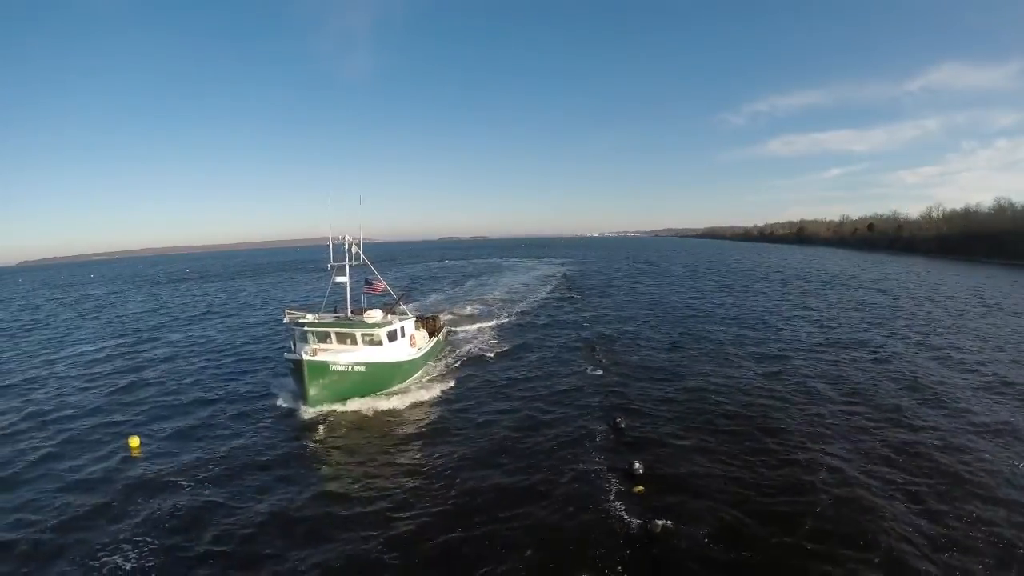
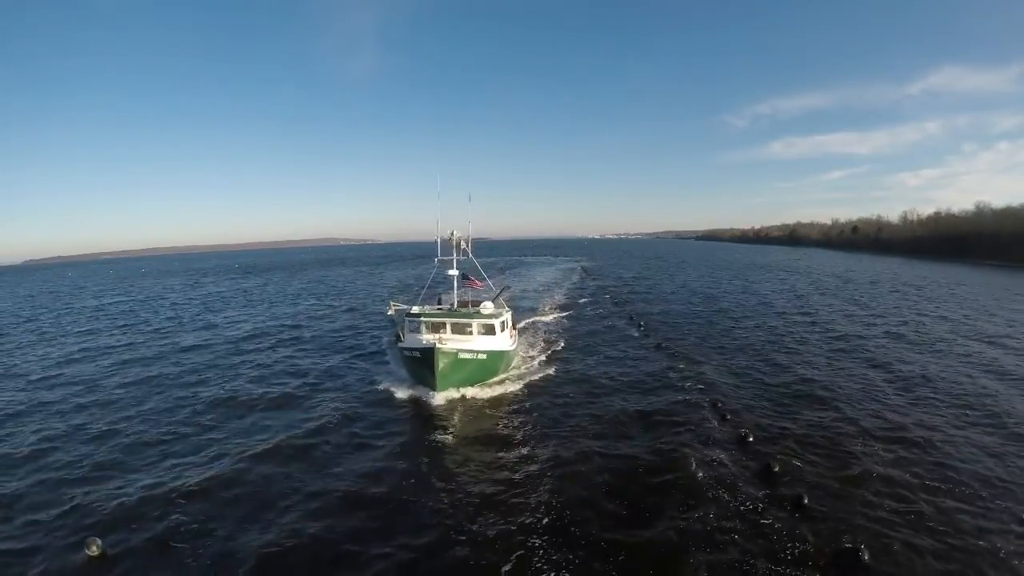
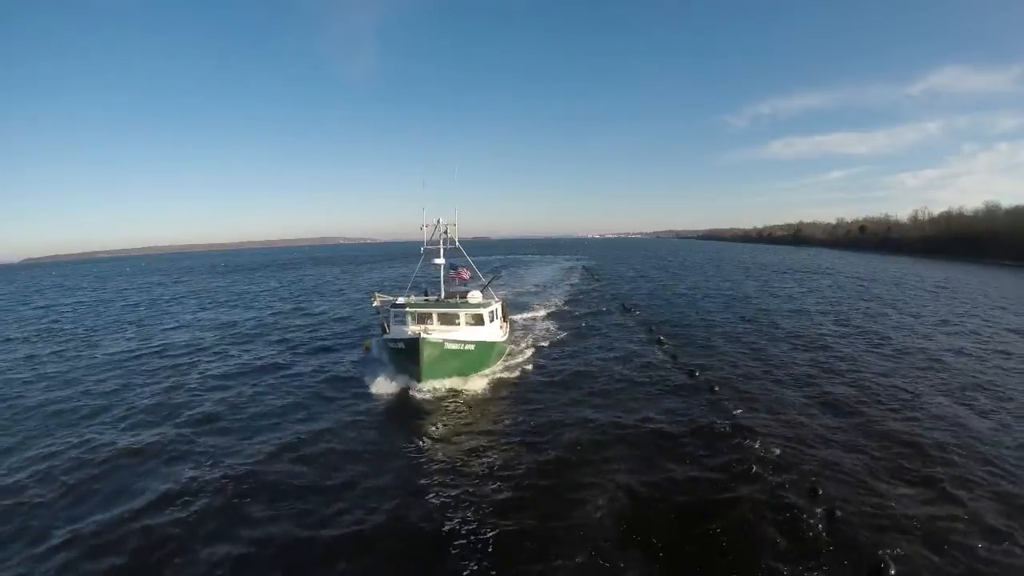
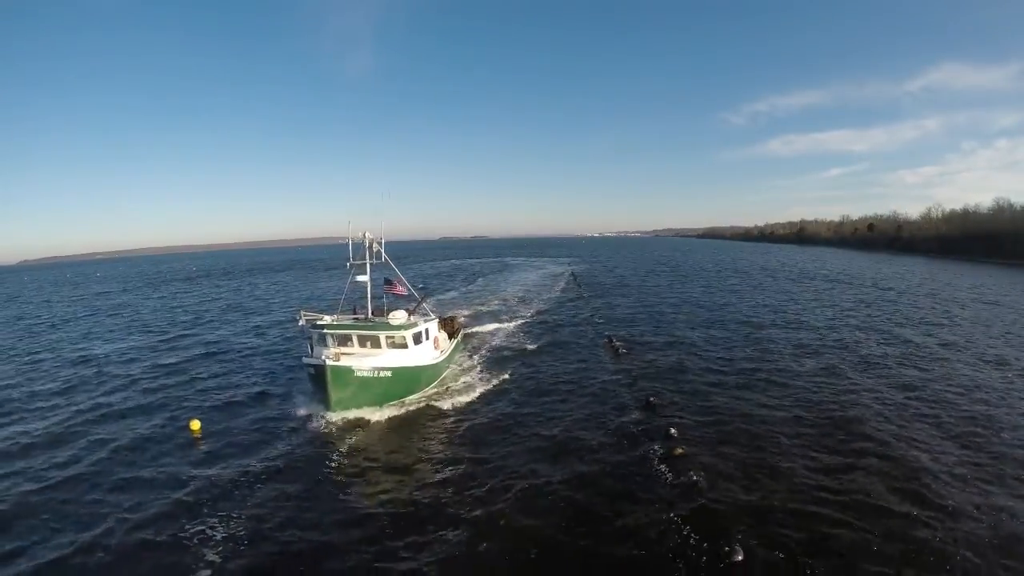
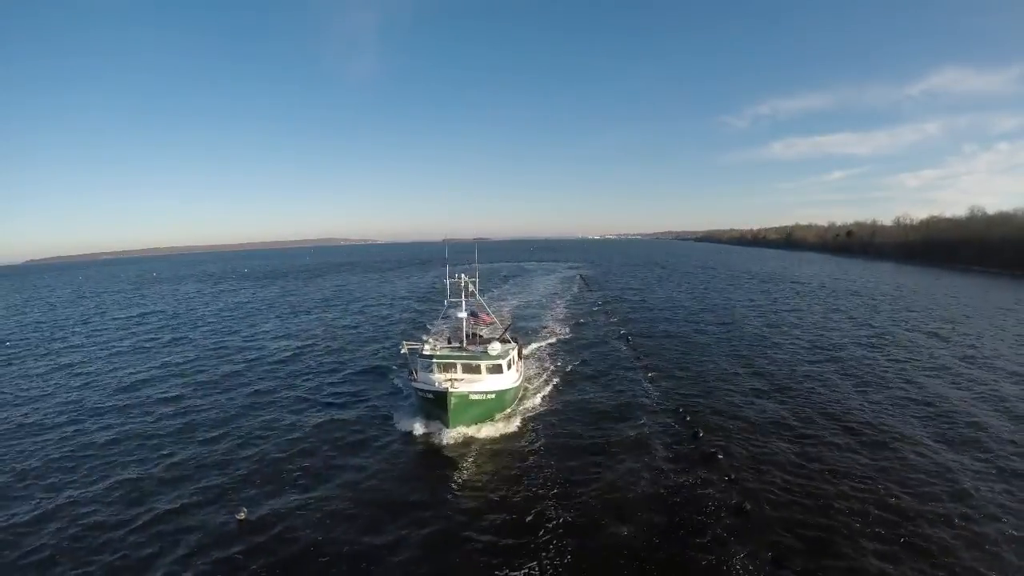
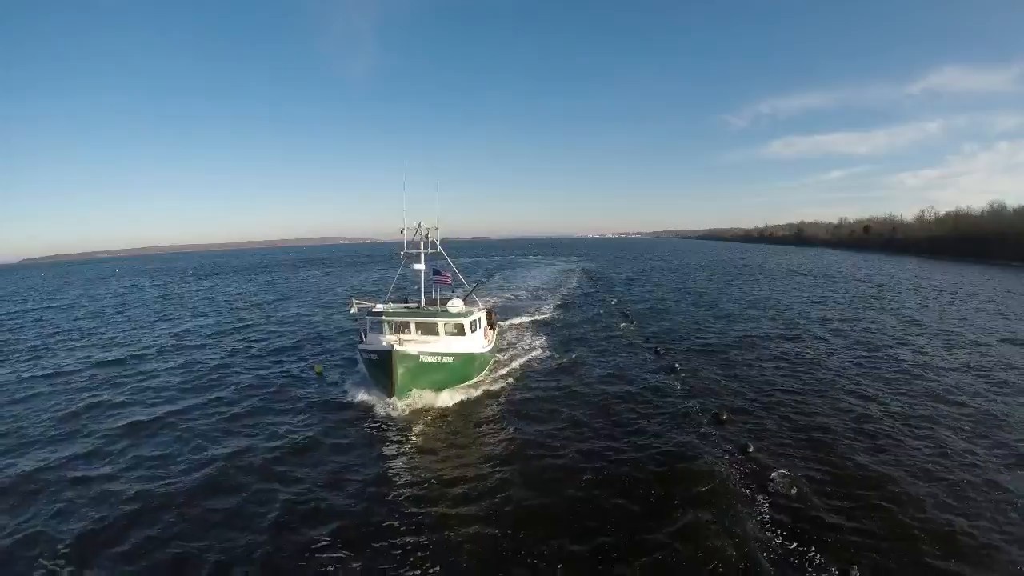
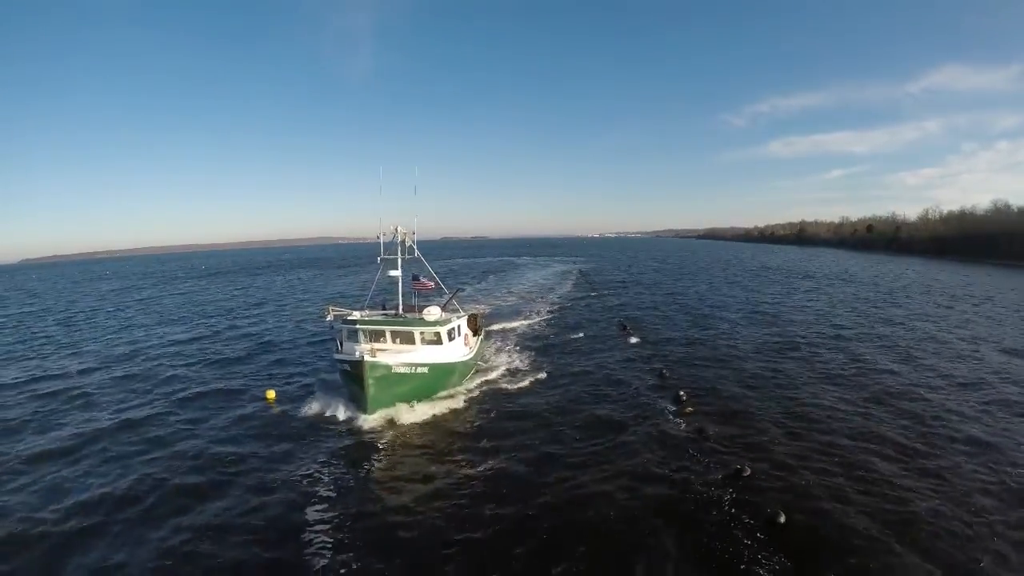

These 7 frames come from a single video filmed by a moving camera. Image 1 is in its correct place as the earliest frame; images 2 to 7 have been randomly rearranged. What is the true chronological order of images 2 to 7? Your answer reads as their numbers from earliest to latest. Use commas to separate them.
4, 7, 6, 3, 2, 5
